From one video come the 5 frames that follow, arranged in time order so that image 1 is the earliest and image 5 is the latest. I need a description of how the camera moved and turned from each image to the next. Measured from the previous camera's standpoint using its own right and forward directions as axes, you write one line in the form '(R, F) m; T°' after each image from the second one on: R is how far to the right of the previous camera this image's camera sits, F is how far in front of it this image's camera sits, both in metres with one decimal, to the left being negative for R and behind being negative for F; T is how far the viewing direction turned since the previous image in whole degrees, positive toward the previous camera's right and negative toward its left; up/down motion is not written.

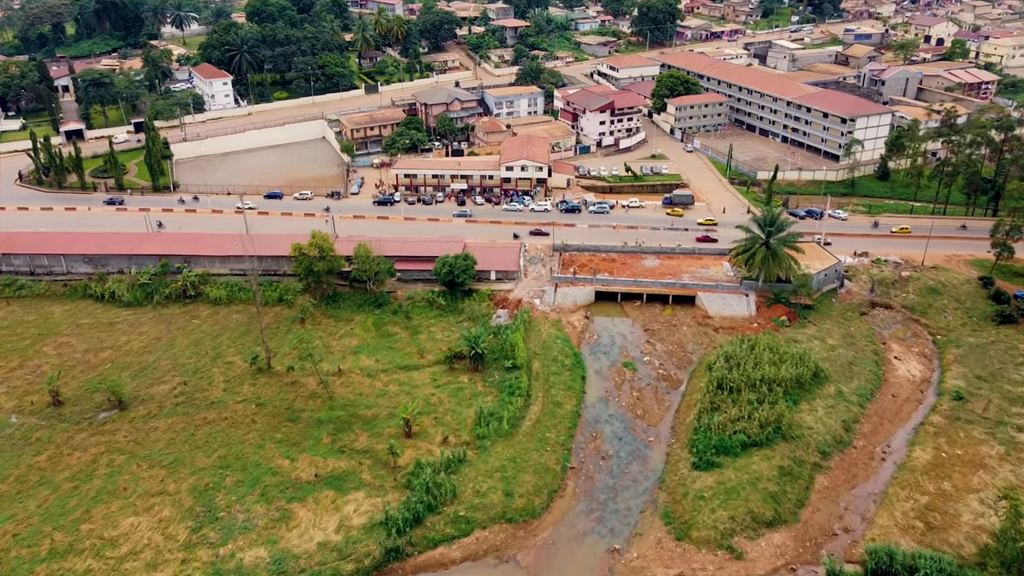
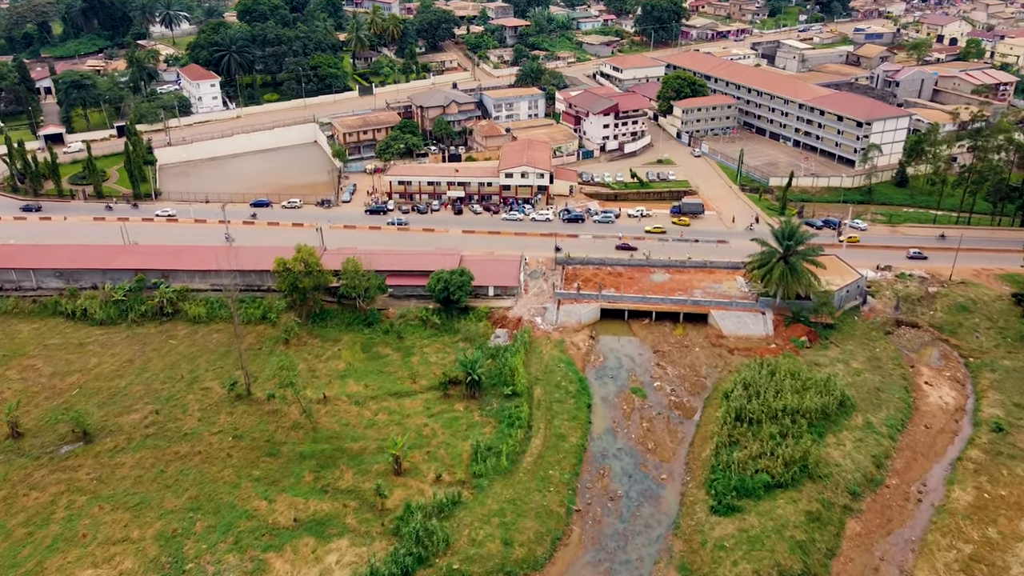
(0.0, +3.1) m; 0°
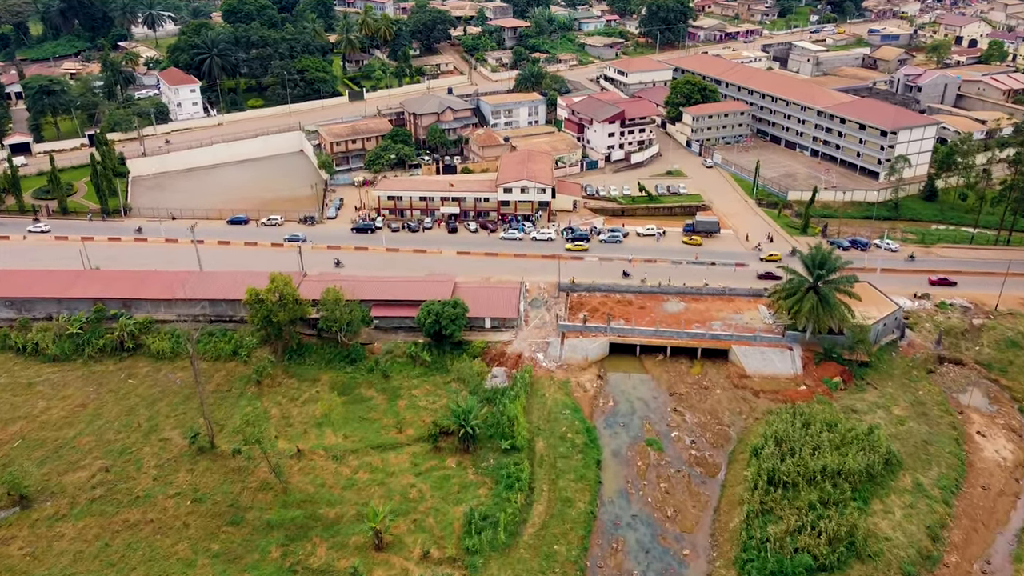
(0.0, +4.5) m; 0°
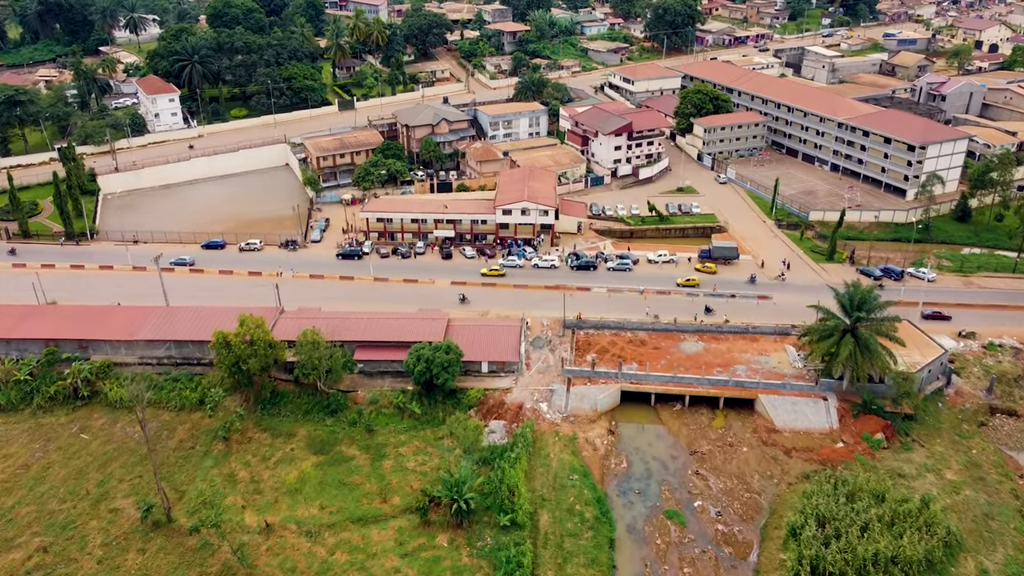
(0.0, +4.3) m; 0°
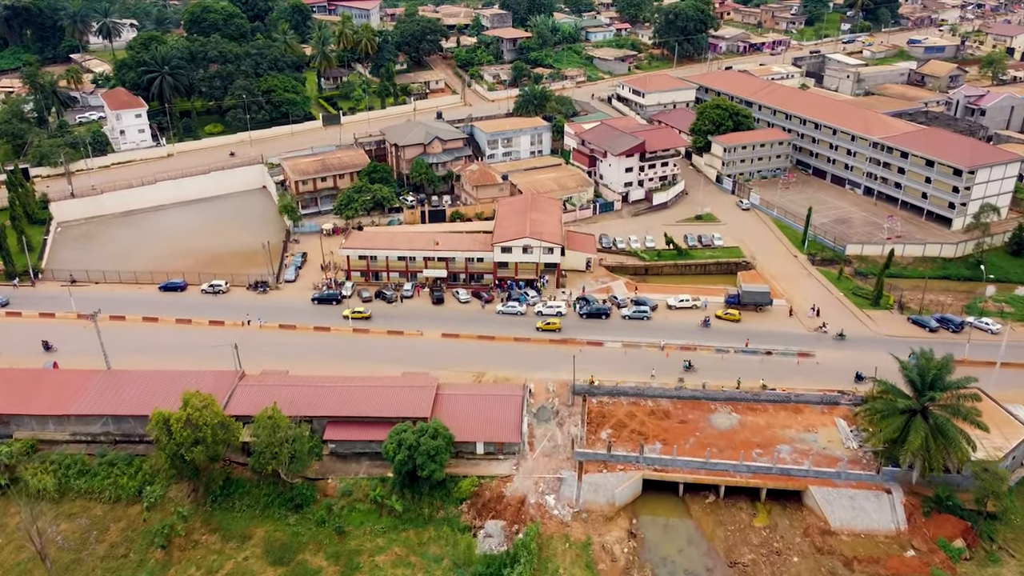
(0.0, +5.9) m; 0°
